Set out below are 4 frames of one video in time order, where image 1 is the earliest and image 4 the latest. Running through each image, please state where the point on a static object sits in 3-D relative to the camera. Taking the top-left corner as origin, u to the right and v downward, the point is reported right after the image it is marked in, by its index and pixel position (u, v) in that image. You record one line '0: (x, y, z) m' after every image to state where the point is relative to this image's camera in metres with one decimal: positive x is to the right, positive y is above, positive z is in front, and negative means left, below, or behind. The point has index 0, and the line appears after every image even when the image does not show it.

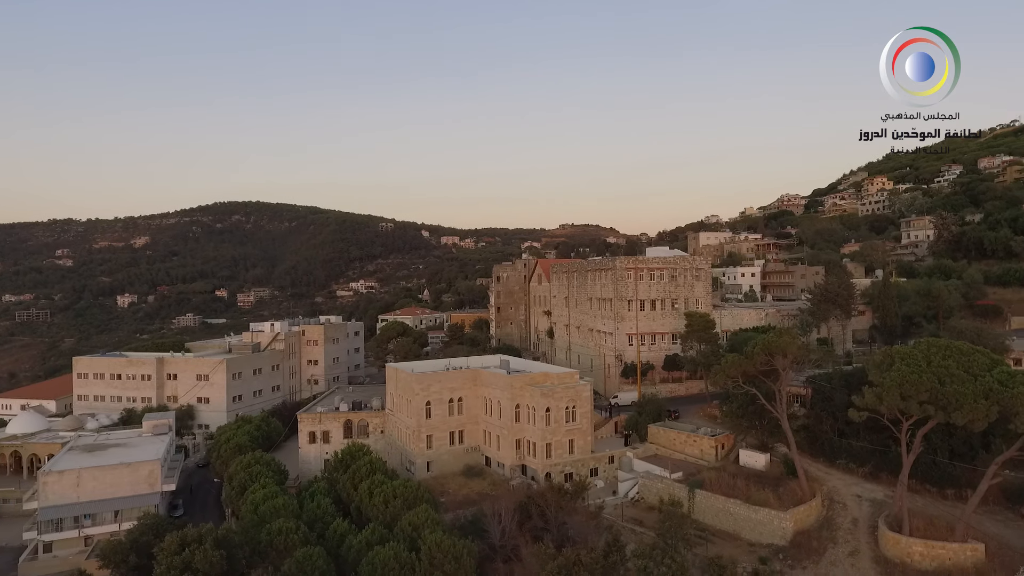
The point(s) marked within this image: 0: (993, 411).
0: (+15.5, -3.9, +20.0) m
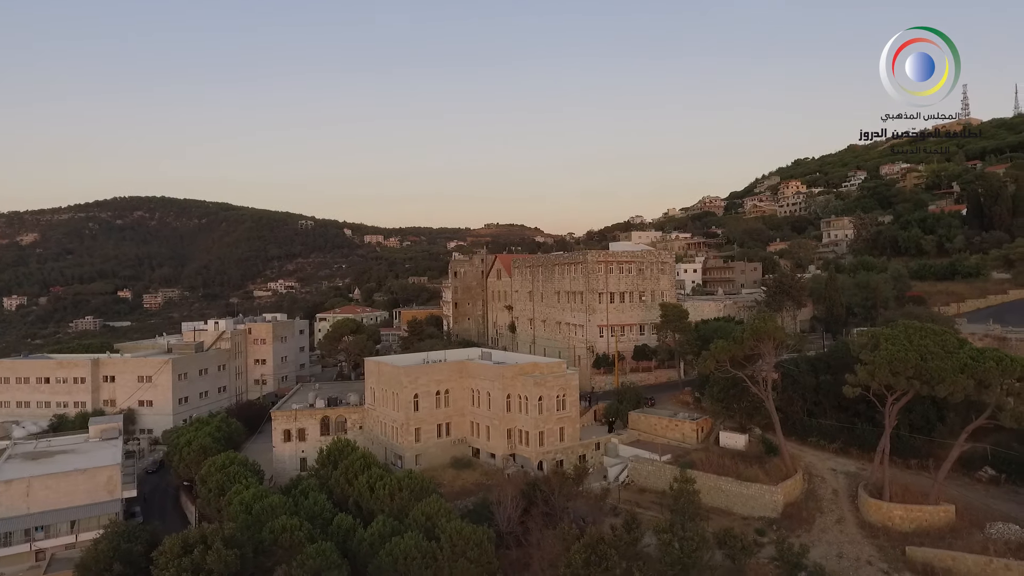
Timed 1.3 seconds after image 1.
0: (+16.4, -3.3, +22.3) m
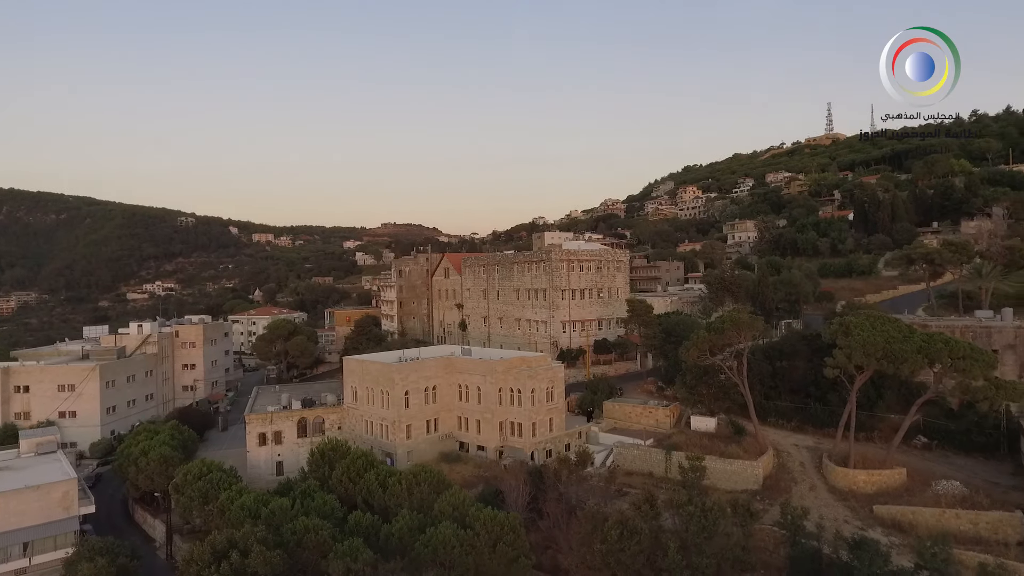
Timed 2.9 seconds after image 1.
0: (+17.3, -3.1, +26.1) m
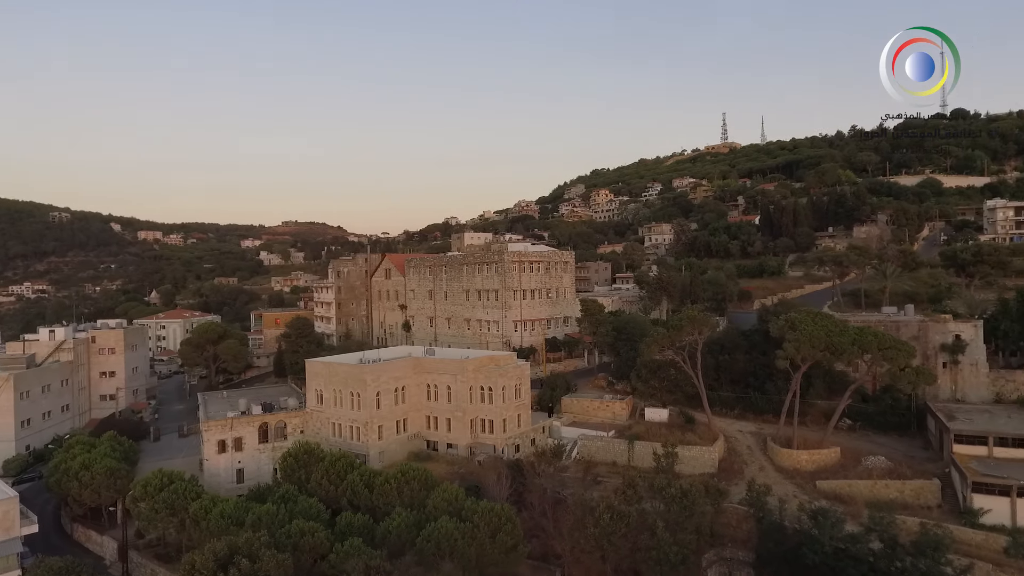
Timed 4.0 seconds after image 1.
0: (+16.5, -3.1, +29.7) m
